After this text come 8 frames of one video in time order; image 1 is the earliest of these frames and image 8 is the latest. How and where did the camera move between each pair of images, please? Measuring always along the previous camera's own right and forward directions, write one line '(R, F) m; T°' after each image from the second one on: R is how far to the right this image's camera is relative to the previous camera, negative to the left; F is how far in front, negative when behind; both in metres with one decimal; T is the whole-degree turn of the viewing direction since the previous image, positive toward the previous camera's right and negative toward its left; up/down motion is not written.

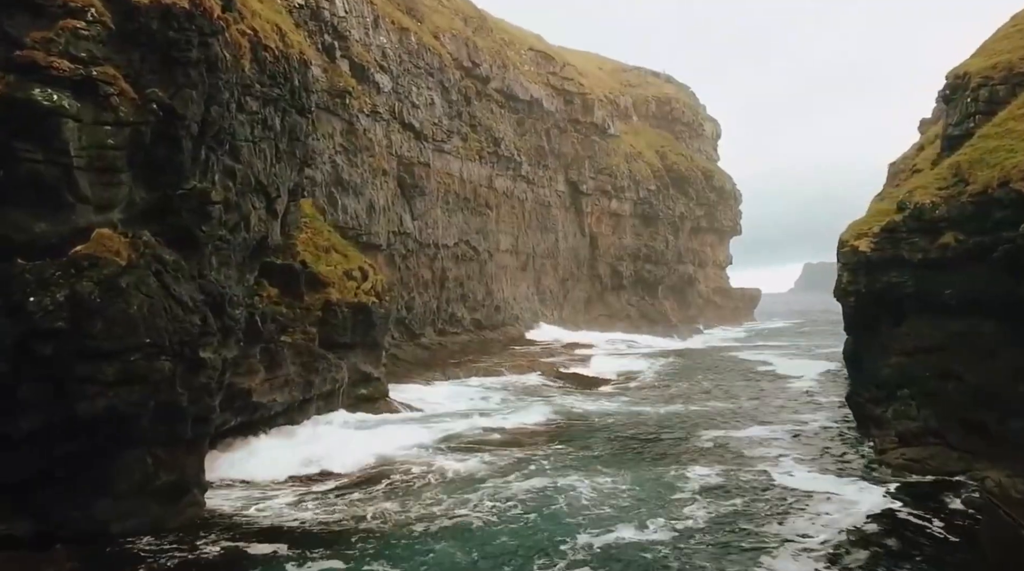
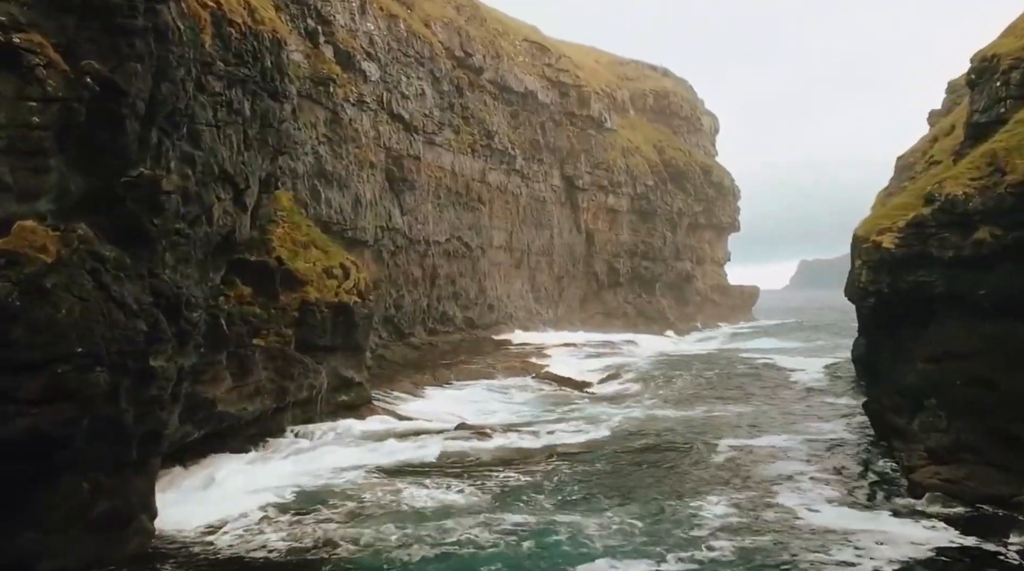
(+0.1, +1.8) m; 0°
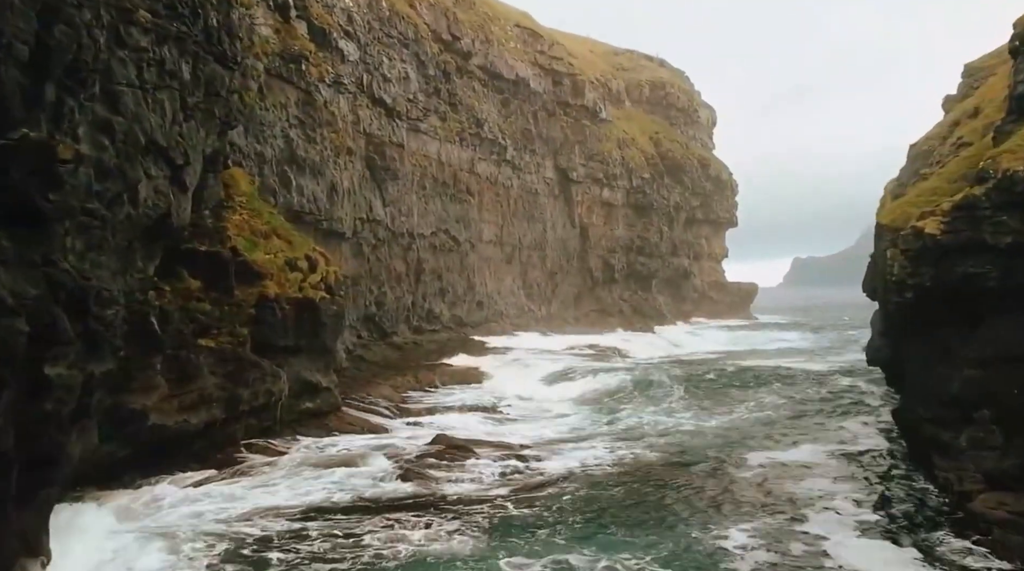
(+0.2, +2.7) m; 0°
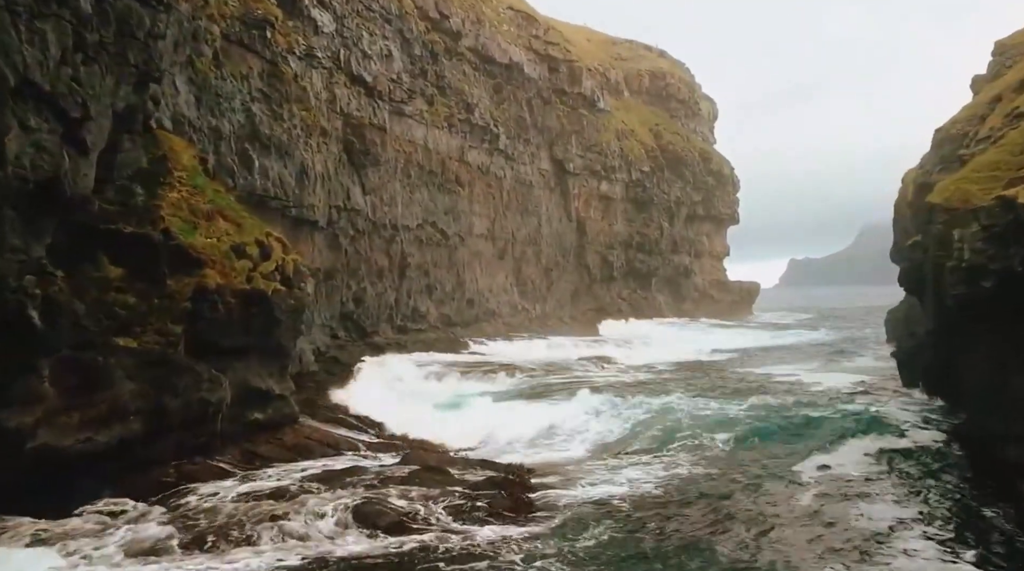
(+0.2, +3.4) m; 0°
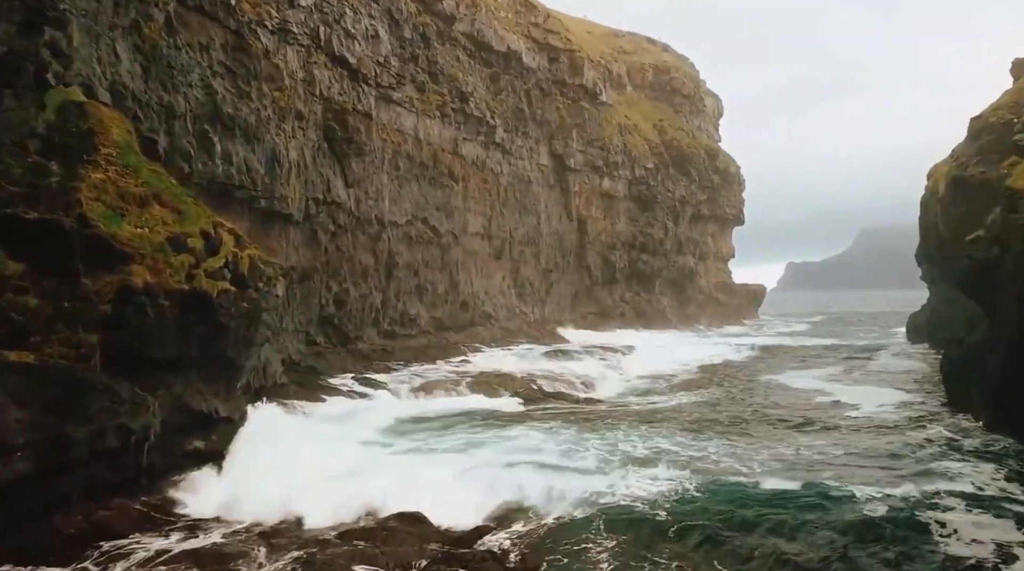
(0.0, +3.4) m; 0°
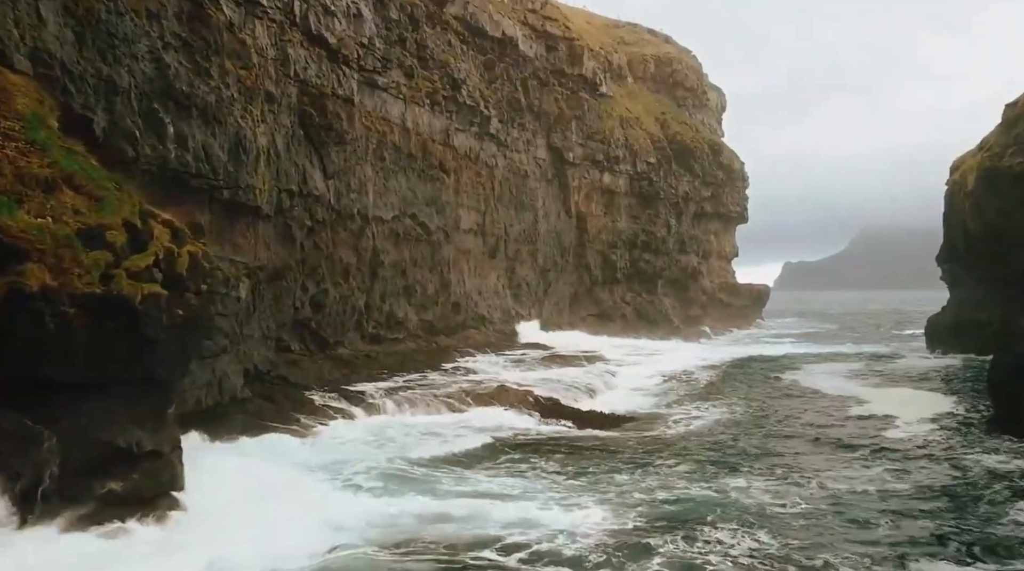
(+0.1, +3.0) m; 0°
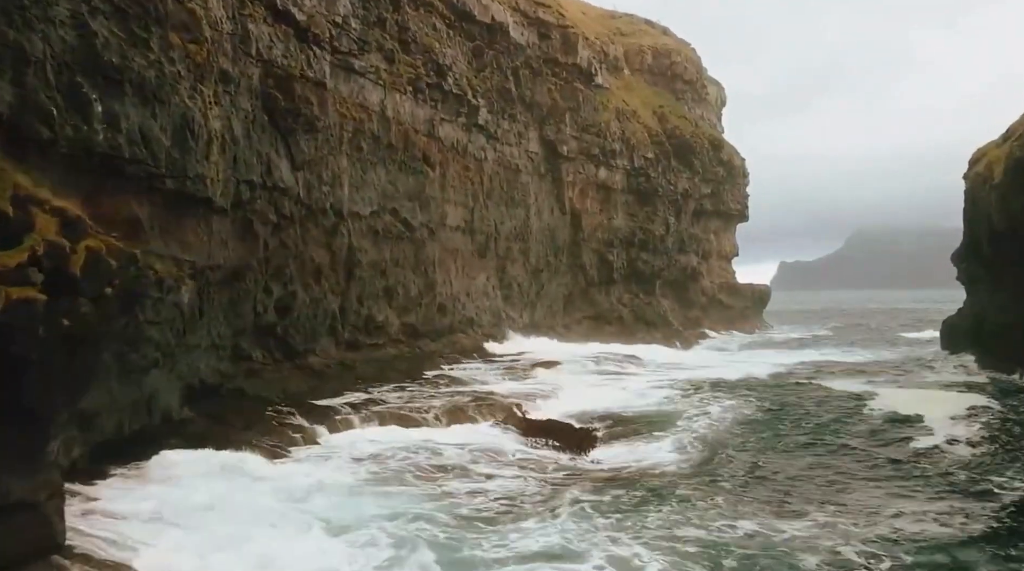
(+0.3, +2.9) m; 0°
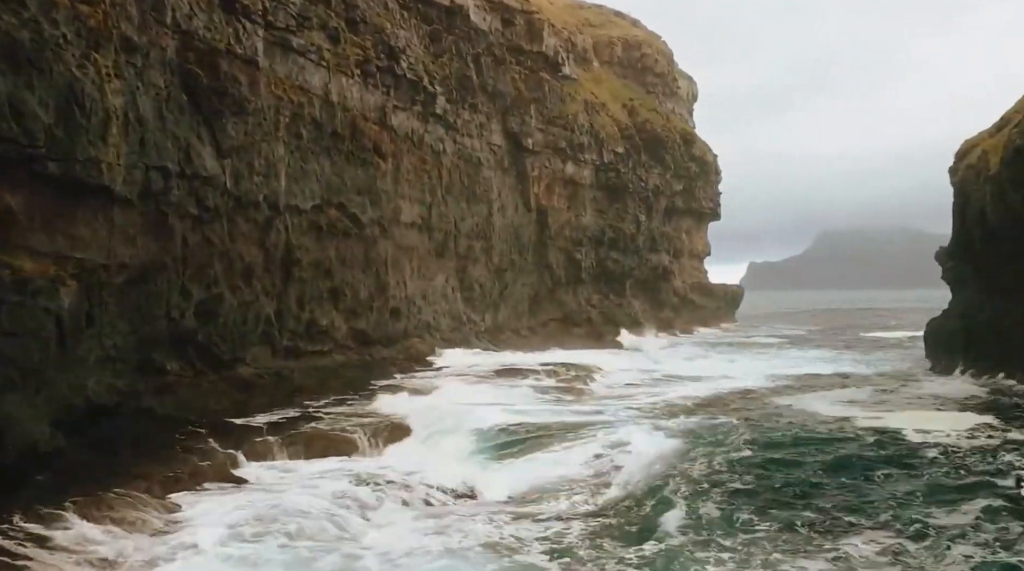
(+0.5, +3.0) m; +2°
